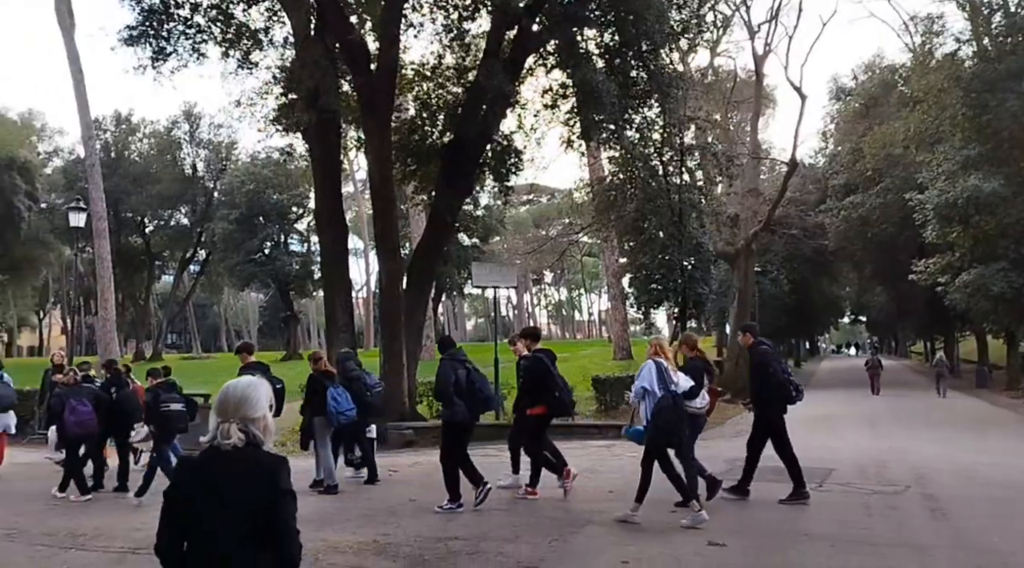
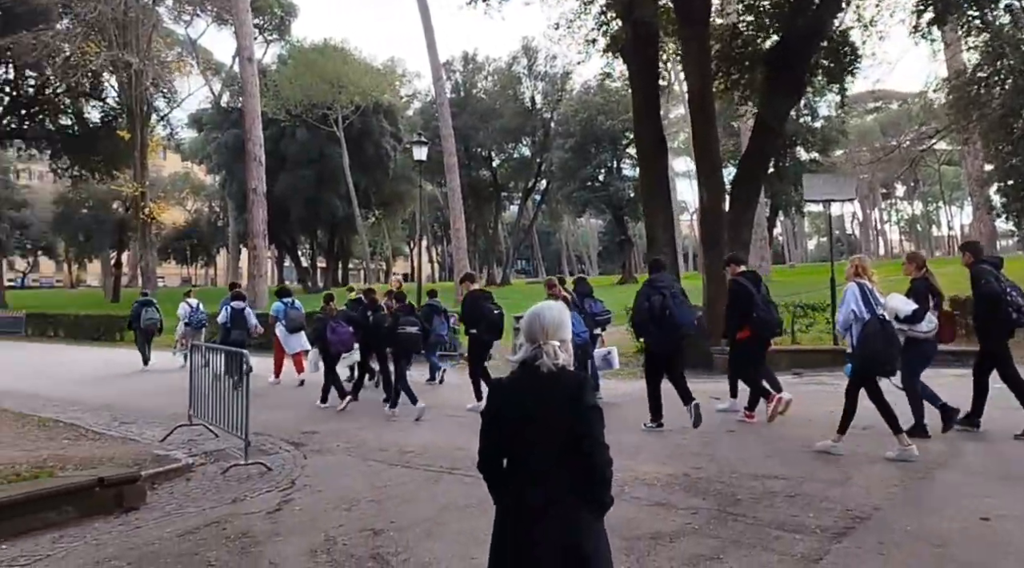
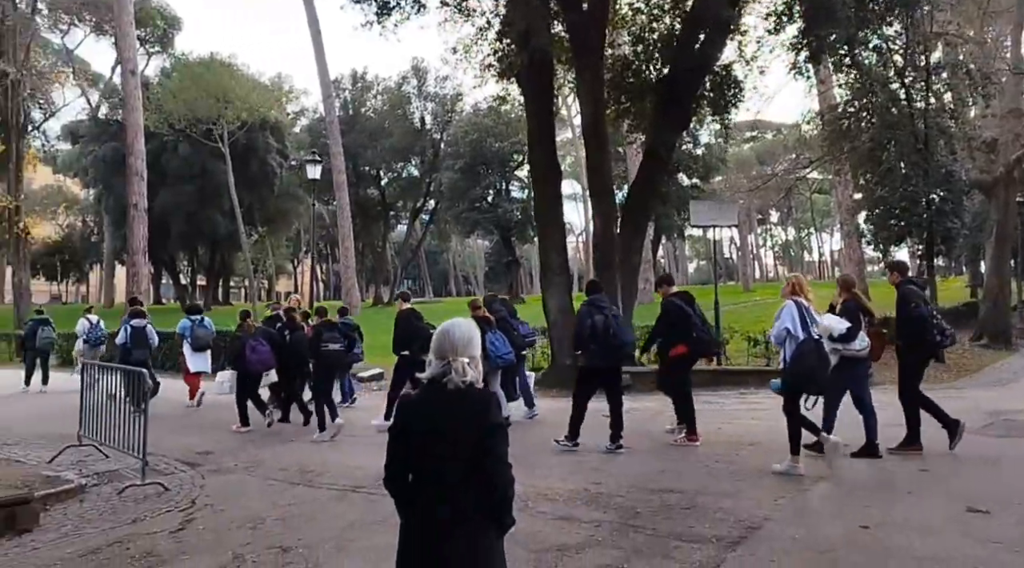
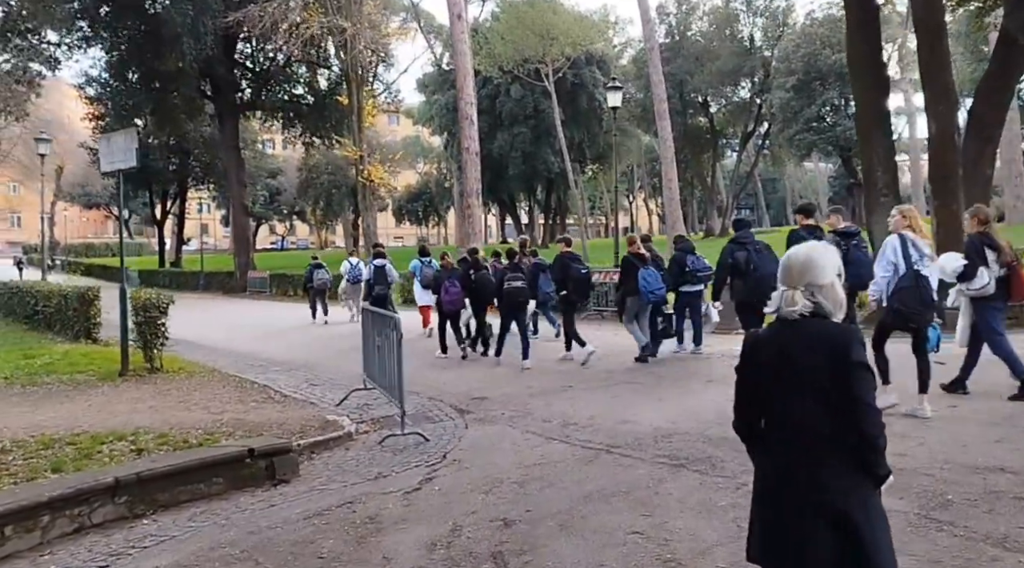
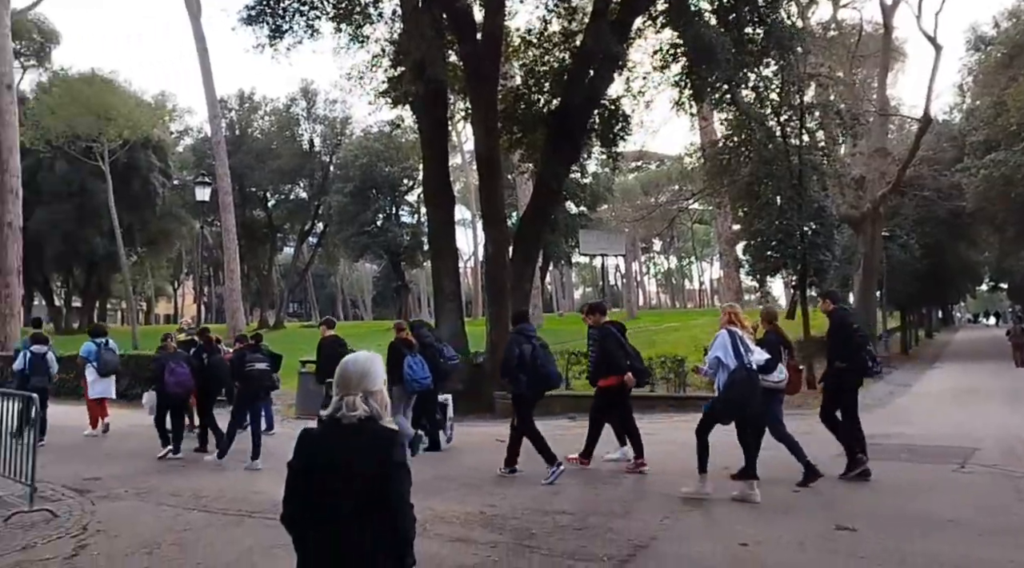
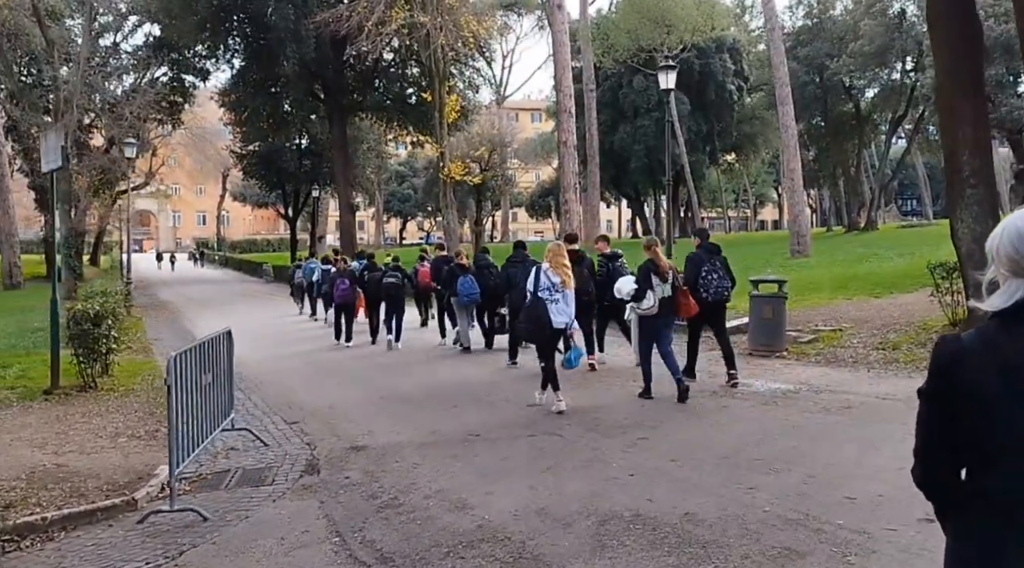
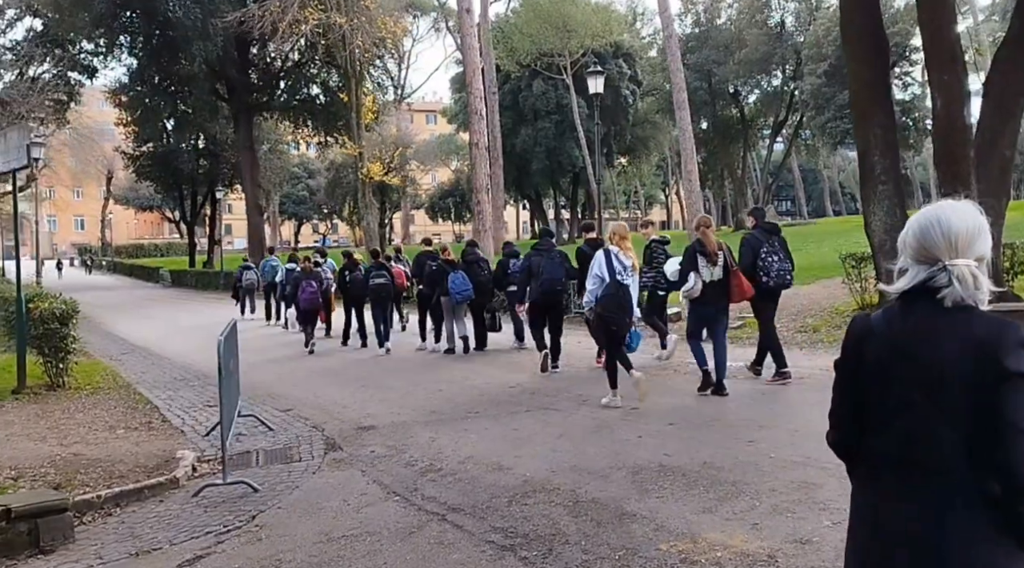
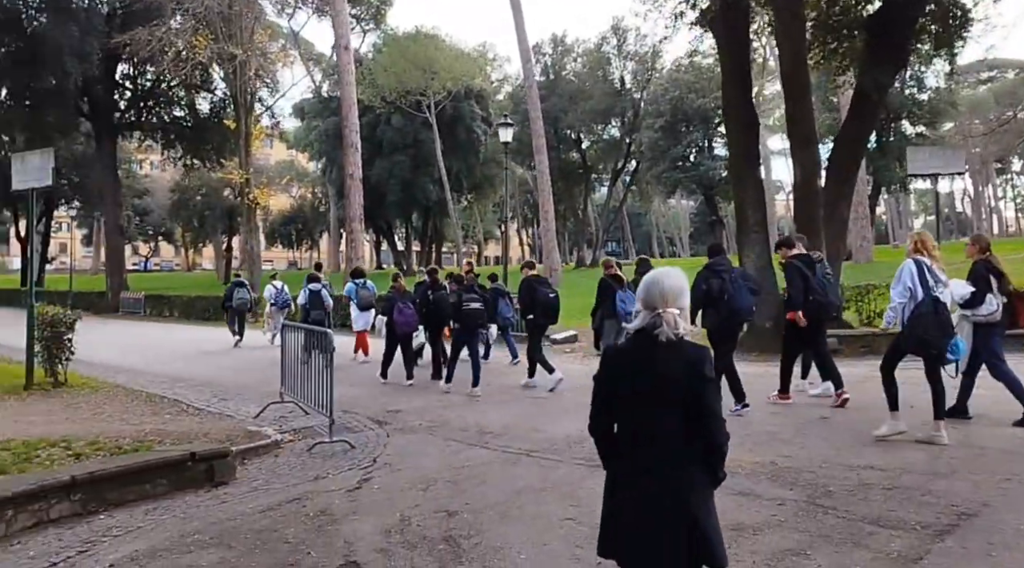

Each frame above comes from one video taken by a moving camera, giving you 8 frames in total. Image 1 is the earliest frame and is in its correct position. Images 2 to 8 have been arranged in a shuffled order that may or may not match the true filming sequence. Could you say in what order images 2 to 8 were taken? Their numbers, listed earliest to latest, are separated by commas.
5, 3, 2, 8, 4, 7, 6
